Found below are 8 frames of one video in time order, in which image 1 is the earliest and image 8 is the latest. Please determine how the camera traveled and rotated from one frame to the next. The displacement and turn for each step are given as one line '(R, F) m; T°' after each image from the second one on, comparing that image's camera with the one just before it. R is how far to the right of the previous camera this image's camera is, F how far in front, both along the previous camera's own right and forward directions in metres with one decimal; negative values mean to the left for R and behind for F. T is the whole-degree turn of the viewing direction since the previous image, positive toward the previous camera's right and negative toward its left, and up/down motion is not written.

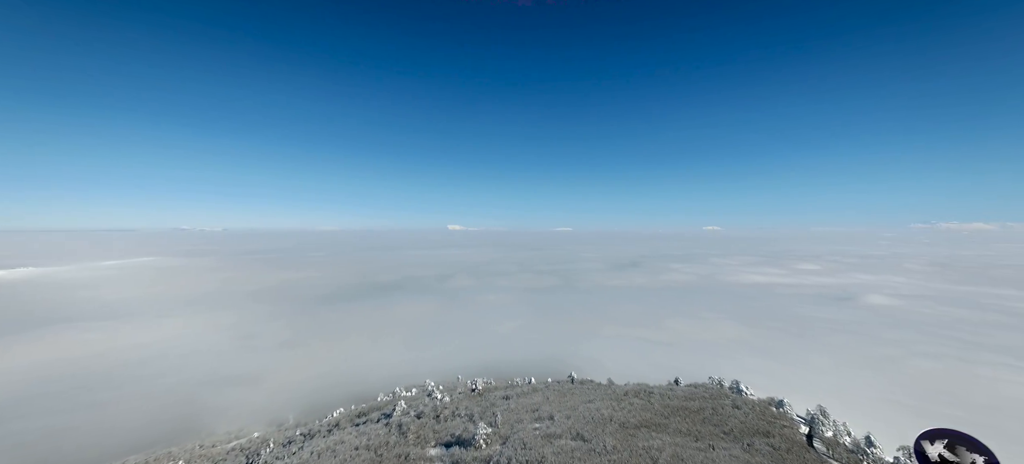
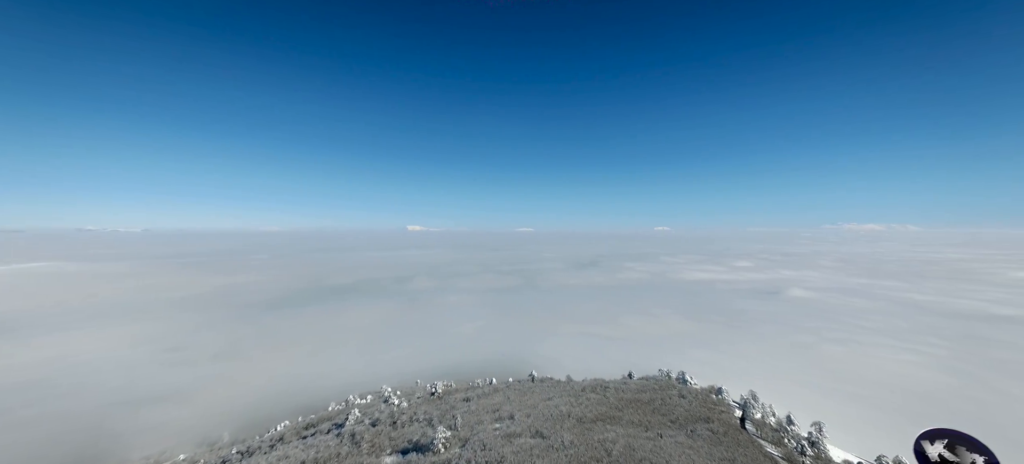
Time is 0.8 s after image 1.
(+1.3, -2.5) m; +6°
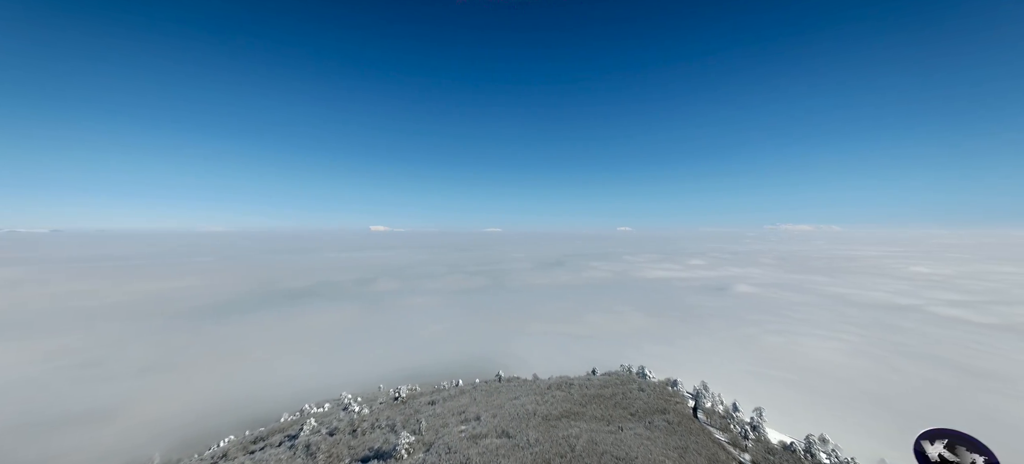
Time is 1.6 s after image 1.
(+1.3, -1.5) m; +5°
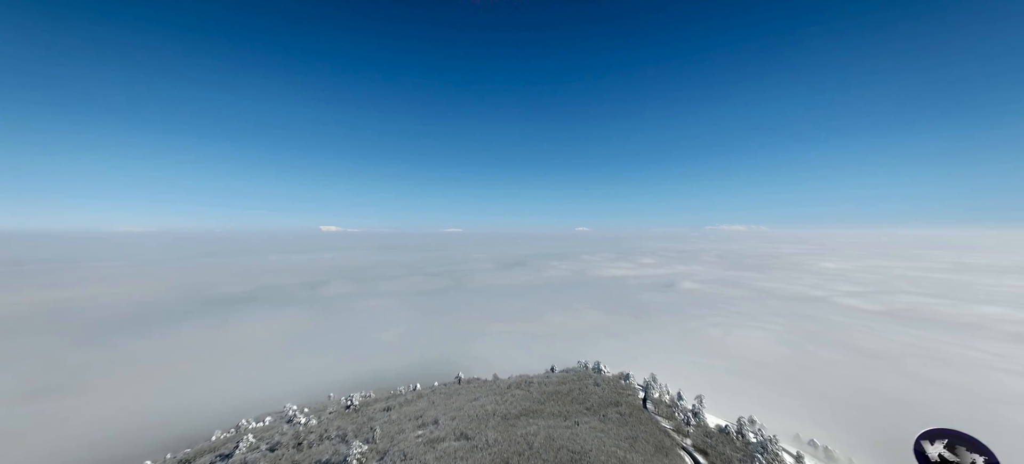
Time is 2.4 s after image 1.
(+1.6, -1.0) m; +6°
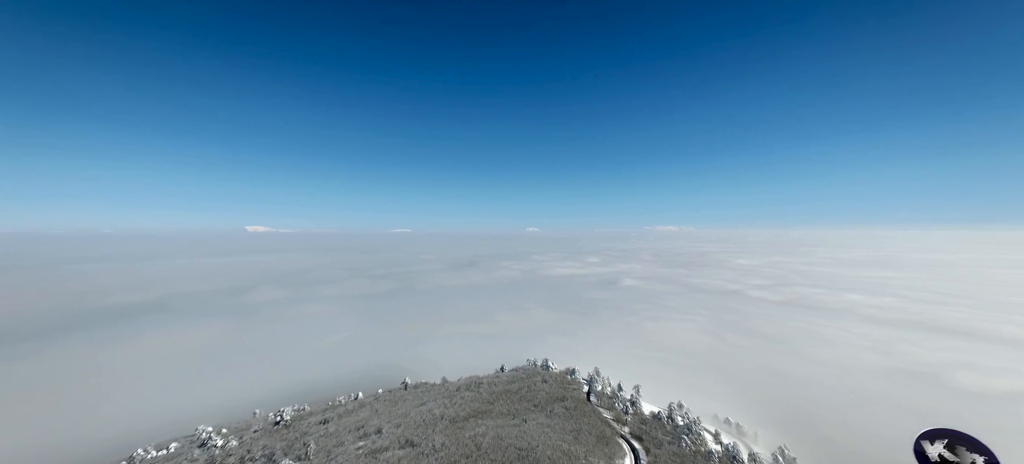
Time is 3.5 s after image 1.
(+2.0, +0.1) m; +7°
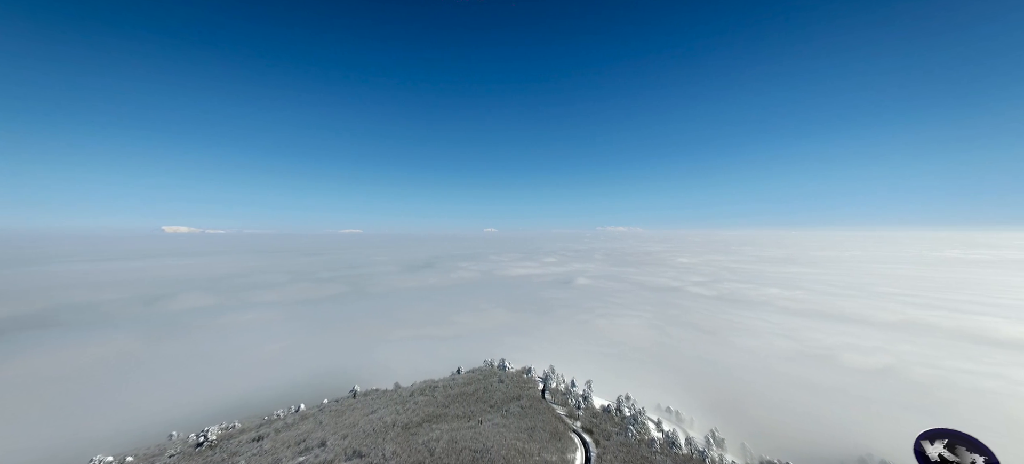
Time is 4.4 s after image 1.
(+1.5, +1.6) m; +6°
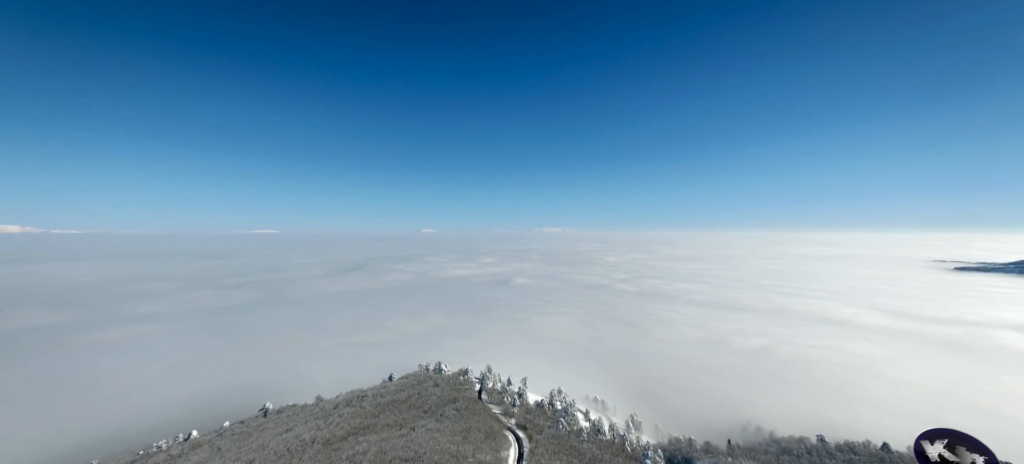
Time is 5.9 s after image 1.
(+1.7, +4.7) m; +9°
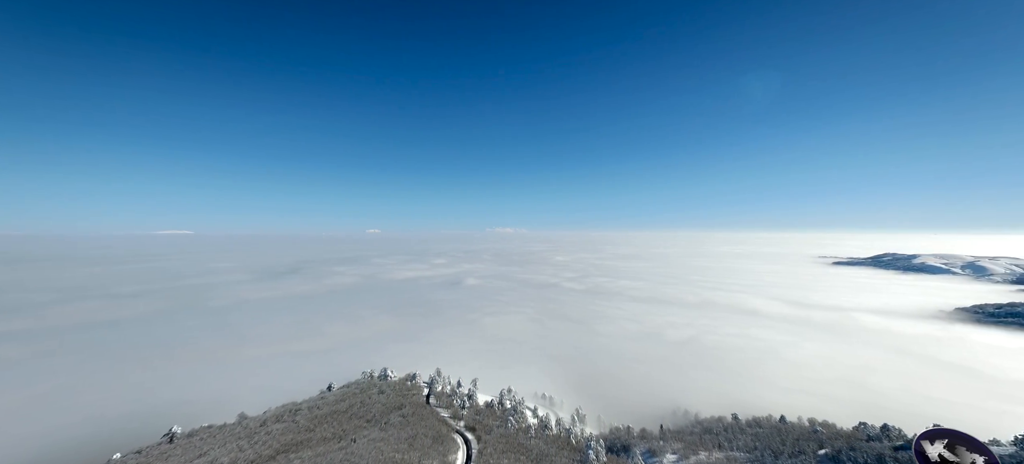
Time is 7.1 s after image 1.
(+1.0, +5.8) m; +7°
